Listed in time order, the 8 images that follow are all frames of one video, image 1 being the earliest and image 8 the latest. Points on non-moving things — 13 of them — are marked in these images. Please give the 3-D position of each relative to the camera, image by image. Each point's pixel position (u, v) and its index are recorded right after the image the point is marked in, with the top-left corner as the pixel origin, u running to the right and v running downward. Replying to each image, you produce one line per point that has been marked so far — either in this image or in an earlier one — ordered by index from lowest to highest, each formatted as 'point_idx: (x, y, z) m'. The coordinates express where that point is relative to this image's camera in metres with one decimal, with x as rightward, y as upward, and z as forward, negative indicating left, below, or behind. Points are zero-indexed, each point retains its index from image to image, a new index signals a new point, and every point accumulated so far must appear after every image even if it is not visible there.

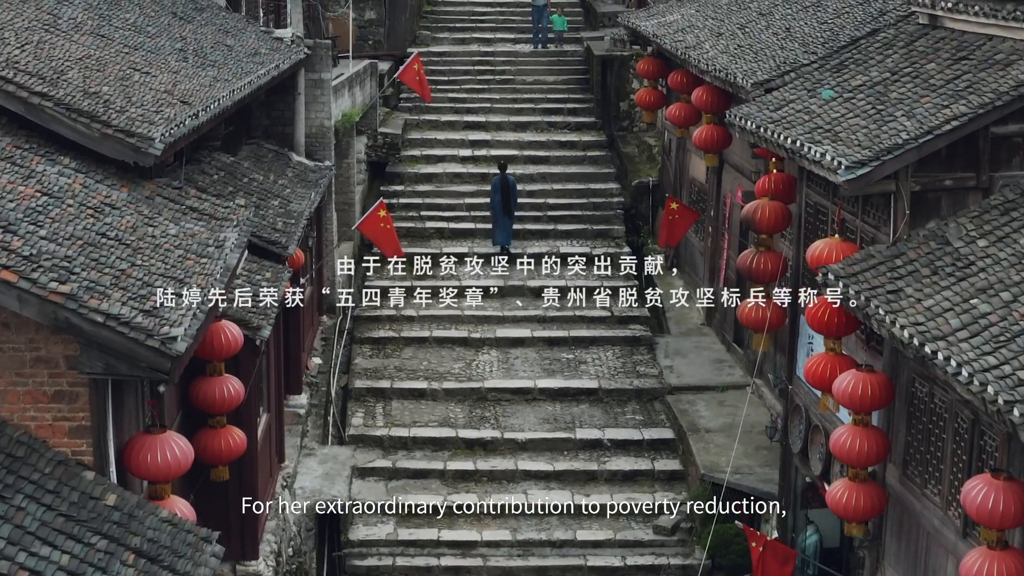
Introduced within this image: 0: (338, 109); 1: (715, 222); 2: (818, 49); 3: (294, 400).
0: (-3.6, +3.6, +18.7) m
1: (+3.9, +1.3, +17.8) m
2: (+4.6, +3.6, +13.9) m
3: (-3.6, -1.8, +15.2) m
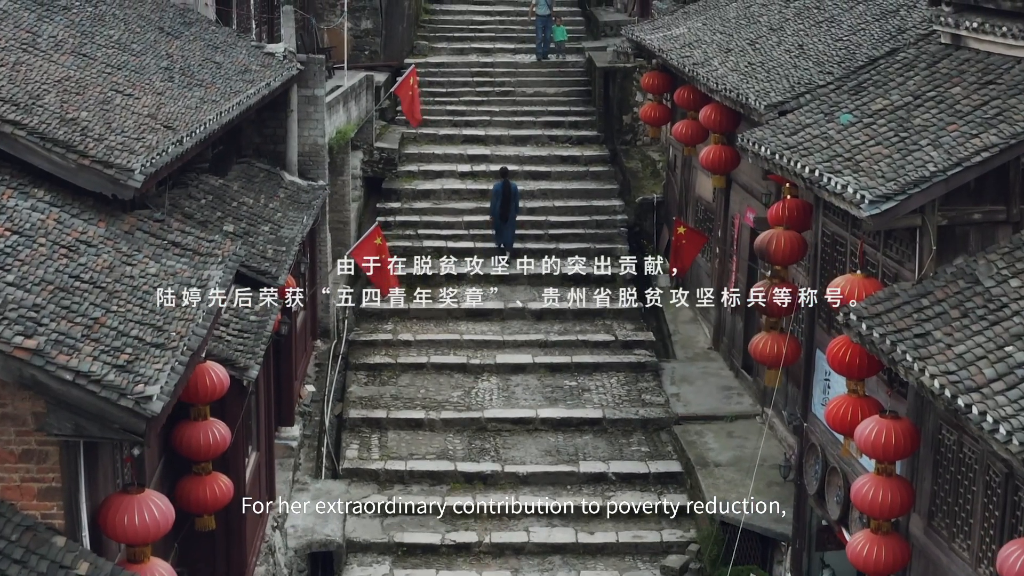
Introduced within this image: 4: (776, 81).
0: (-3.5, +3.2, +18.1) m
1: (+3.9, +0.9, +17.2) m
2: (+4.6, +3.1, +13.2) m
3: (-3.6, -2.3, +14.6) m
4: (+3.9, +3.1, +13.7) m
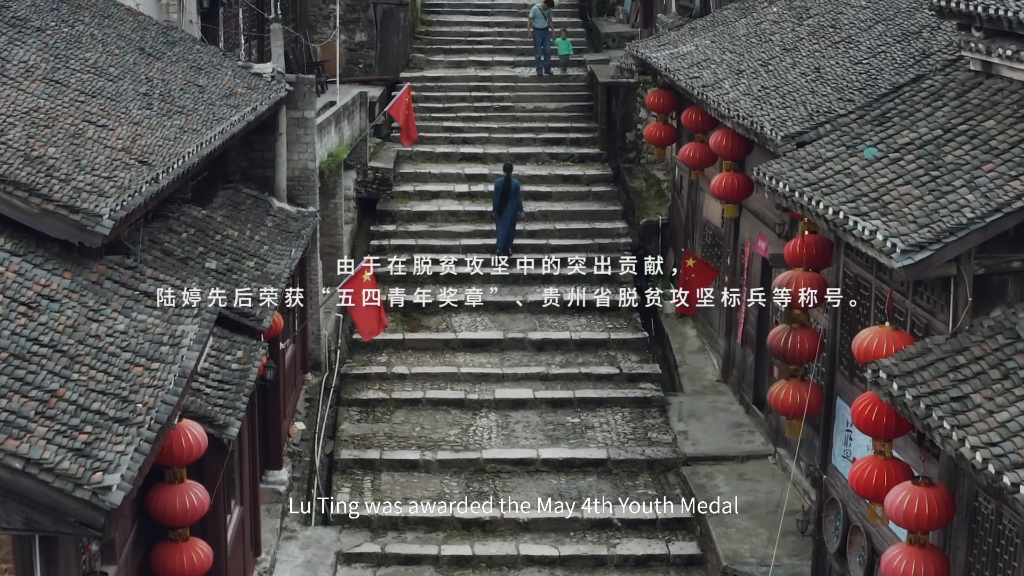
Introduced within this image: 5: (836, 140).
0: (-3.6, +2.6, +17.3) m
1: (+3.9, +0.3, +16.4) m
2: (+4.6, +2.6, +12.4) m
3: (-3.6, -2.8, +13.8) m
4: (+3.9, +2.5, +12.9) m
5: (+4.1, +1.9, +11.6) m
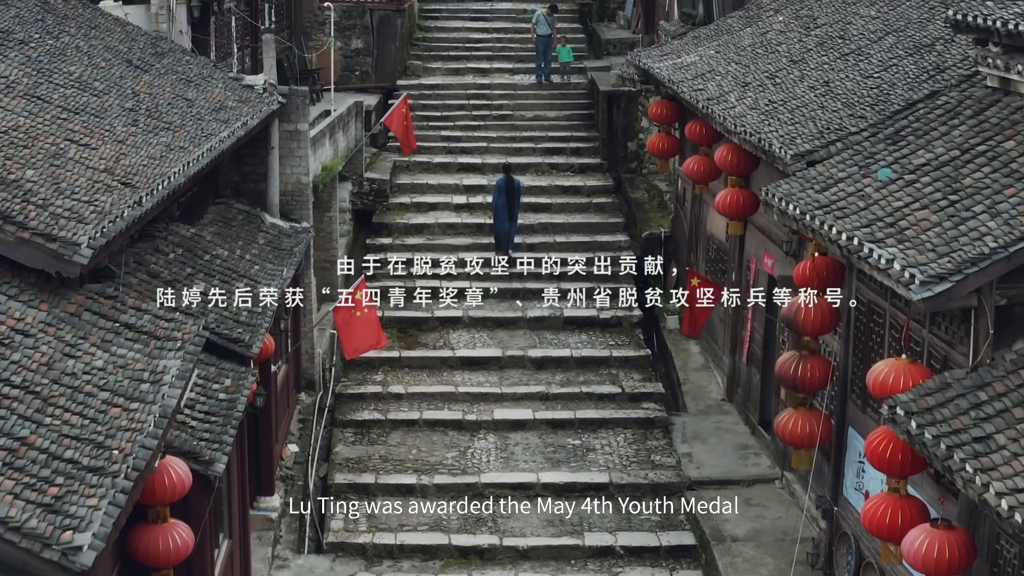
0: (-3.6, +2.3, +16.9) m
1: (+3.9, 0.0, +16.0) m
2: (+4.6, +2.3, +12.0) m
3: (-3.6, -3.1, +13.4) m
4: (+3.9, +2.2, +12.5) m
5: (+4.1, +1.6, +11.2) m
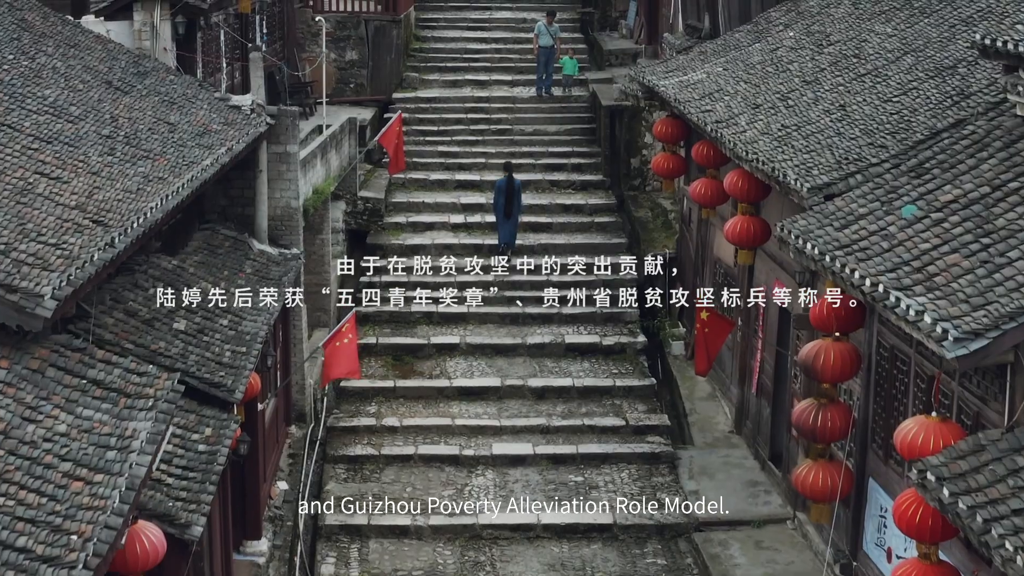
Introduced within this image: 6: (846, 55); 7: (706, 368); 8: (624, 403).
0: (-3.6, +1.8, +16.2) m
1: (+3.9, -0.5, +15.3) m
2: (+4.6, +1.8, +11.3) m
3: (-3.6, -3.6, +12.7) m
4: (+3.9, +1.7, +11.8) m
5: (+4.1, +1.1, +10.5) m
6: (+5.1, +3.6, +14.2) m
7: (+3.0, -1.4, +14.8) m
8: (+2.0, -2.1, +16.5) m
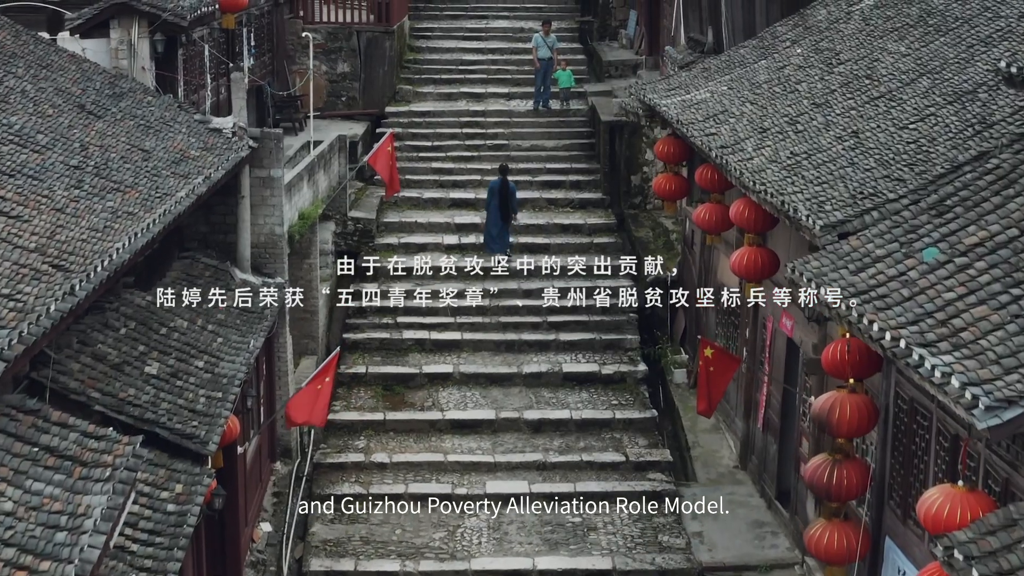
0: (-3.7, +1.3, +15.5) m
1: (+3.8, -0.9, +14.6) m
2: (+4.5, +1.3, +10.6) m
3: (-3.7, -4.1, +12.0) m
4: (+3.8, +1.3, +11.1) m
5: (+4.0, +0.6, +9.8) m
6: (+5.1, +3.1, +13.5) m
7: (+3.0, -1.9, +14.1) m
8: (+1.9, -2.5, +15.9) m
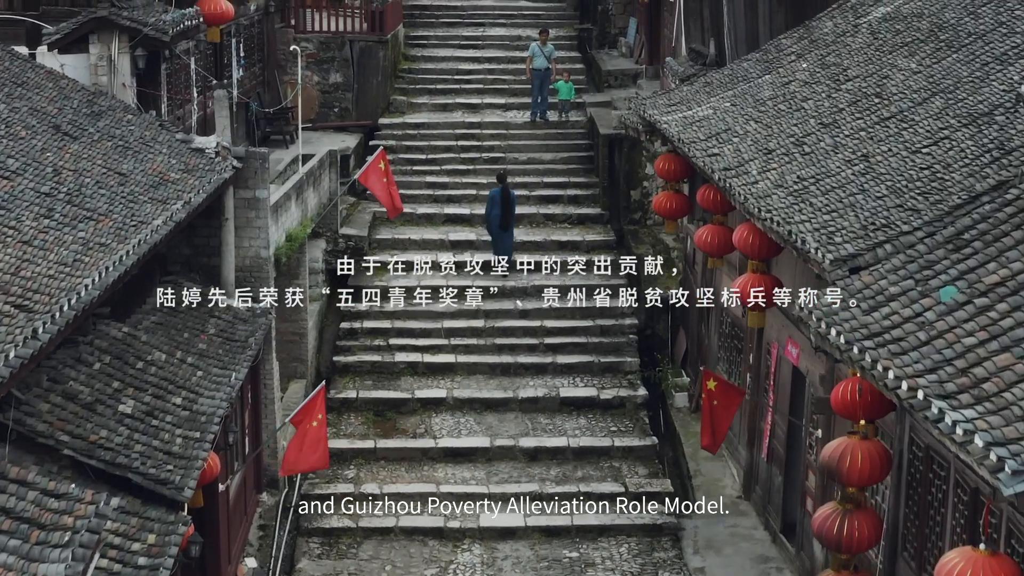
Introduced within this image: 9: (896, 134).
0: (-3.7, +1.0, +14.9) m
1: (+3.7, -1.3, +14.0) m
2: (+4.4, +0.9, +10.1) m
3: (-3.8, -4.5, +11.5) m
4: (+3.7, +0.9, +10.5) m
5: (+3.9, +0.2, +9.2) m
6: (+5.0, +2.7, +12.9) m
7: (+2.9, -2.3, +13.6) m
8: (+1.9, -2.9, +15.3) m
9: (+4.8, +1.9, +11.6) m
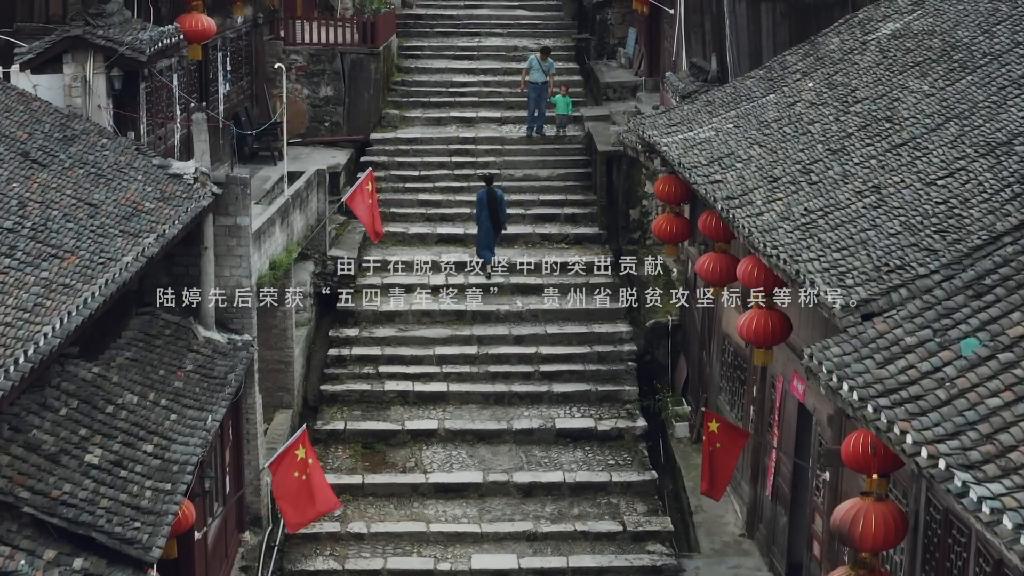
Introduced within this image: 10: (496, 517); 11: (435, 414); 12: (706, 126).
0: (-3.8, +0.5, +14.3) m
1: (+3.6, -1.8, +13.4) m
2: (+4.3, +0.5, +9.5) m
3: (-3.9, -4.9, +10.9) m
4: (+3.6, +0.4, +9.9) m
5: (+3.8, -0.3, +8.6) m
6: (+4.9, +2.3, +12.3) m
7: (+2.8, -2.7, +13.0) m
8: (+1.8, -3.4, +14.7) m
9: (+4.7, +1.5, +11.0) m
10: (-0.3, -3.5, +14.3) m
11: (-1.3, -2.2, +15.9) m
12: (+3.1, +2.6, +14.6) m
